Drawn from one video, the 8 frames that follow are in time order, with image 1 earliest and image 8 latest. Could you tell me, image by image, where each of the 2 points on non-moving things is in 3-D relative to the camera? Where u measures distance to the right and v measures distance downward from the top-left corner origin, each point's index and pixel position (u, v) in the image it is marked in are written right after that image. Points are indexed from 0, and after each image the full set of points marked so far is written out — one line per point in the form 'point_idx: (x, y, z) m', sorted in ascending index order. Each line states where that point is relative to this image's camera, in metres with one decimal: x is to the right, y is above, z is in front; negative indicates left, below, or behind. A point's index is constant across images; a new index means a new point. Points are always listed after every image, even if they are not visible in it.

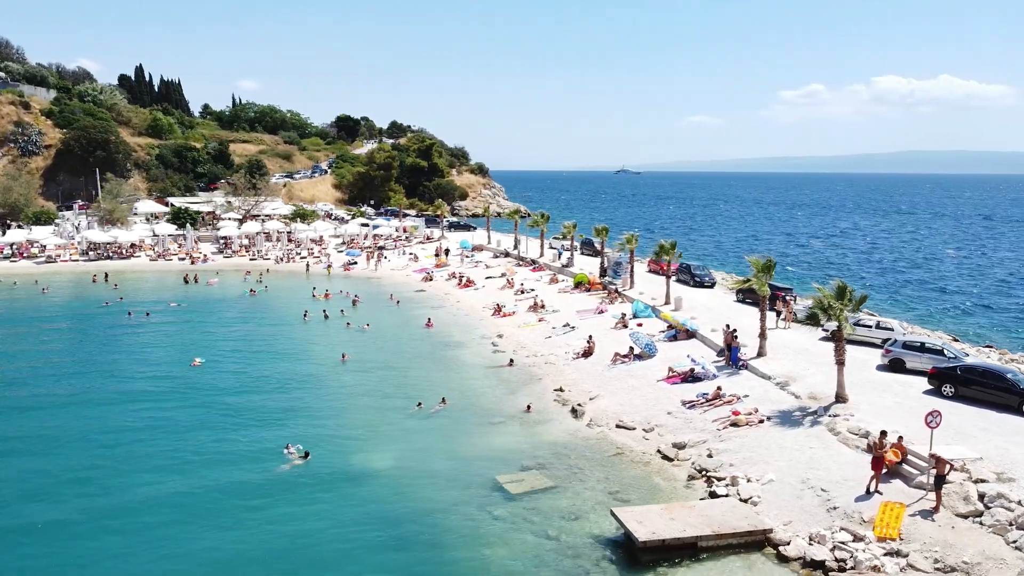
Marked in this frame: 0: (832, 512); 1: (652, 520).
0: (+8.2, -5.8, +18.1) m
1: (+3.5, -5.7, +17.4) m
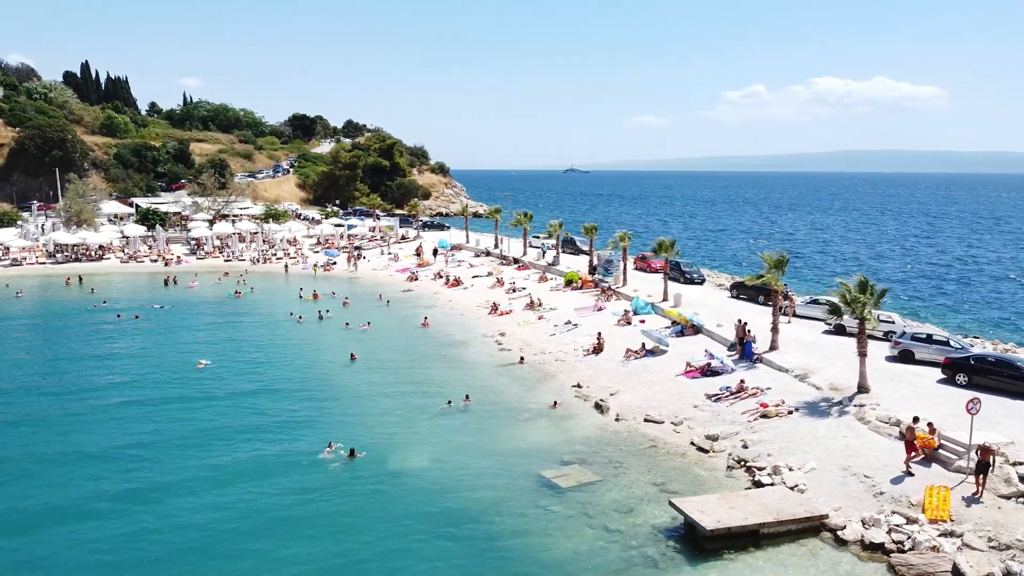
0: (+9.8, -5.6, +18.8) m
1: (+5.2, -5.6, +17.8) m
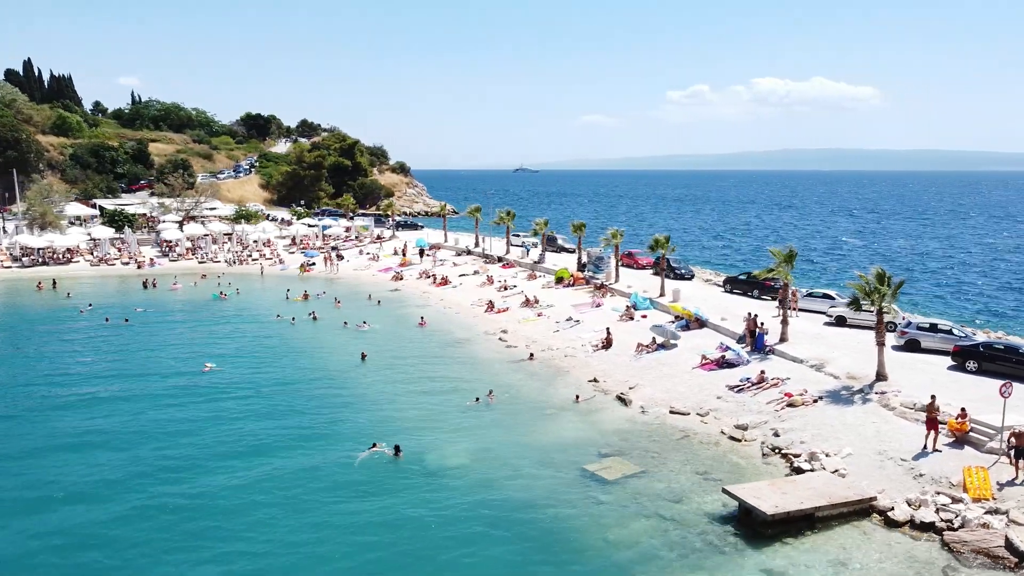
0: (+11.3, -5.3, +19.5) m
1: (+6.7, -5.4, +18.3) m
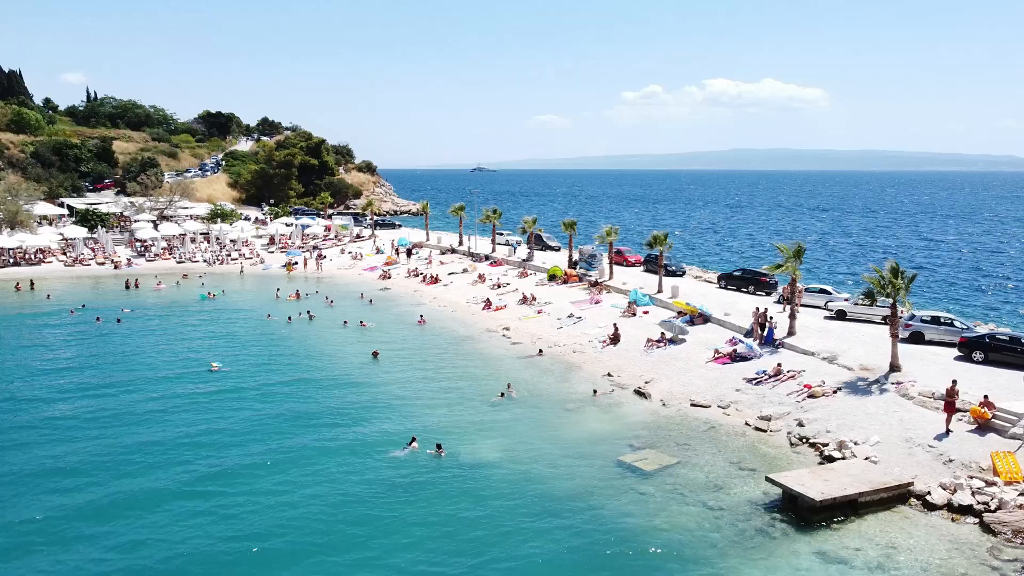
0: (+12.6, -5.1, +20.2) m
1: (+8.1, -5.2, +18.8) m
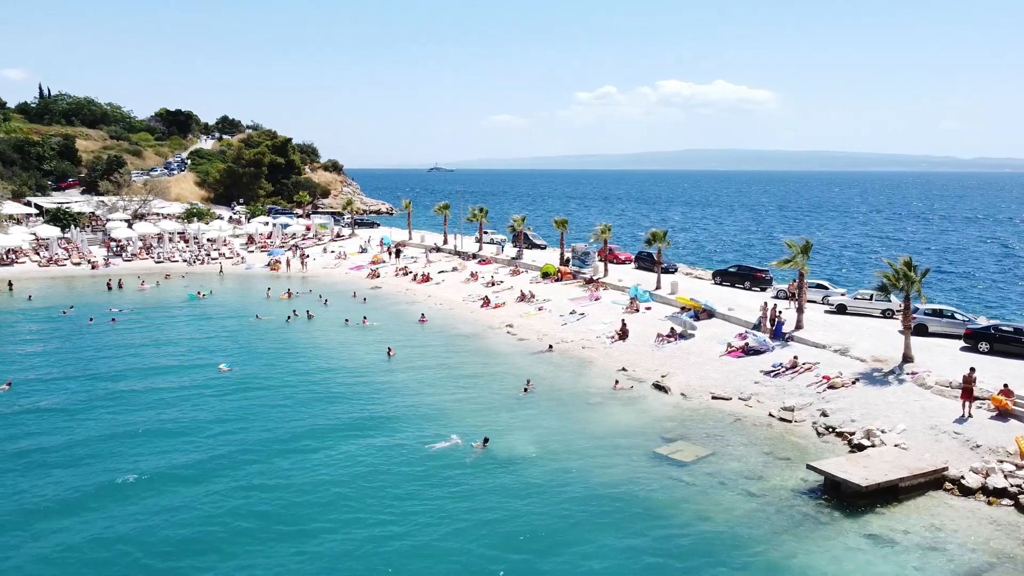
0: (+13.9, -4.8, +21.0) m
1: (+9.4, -5.0, +19.4) m
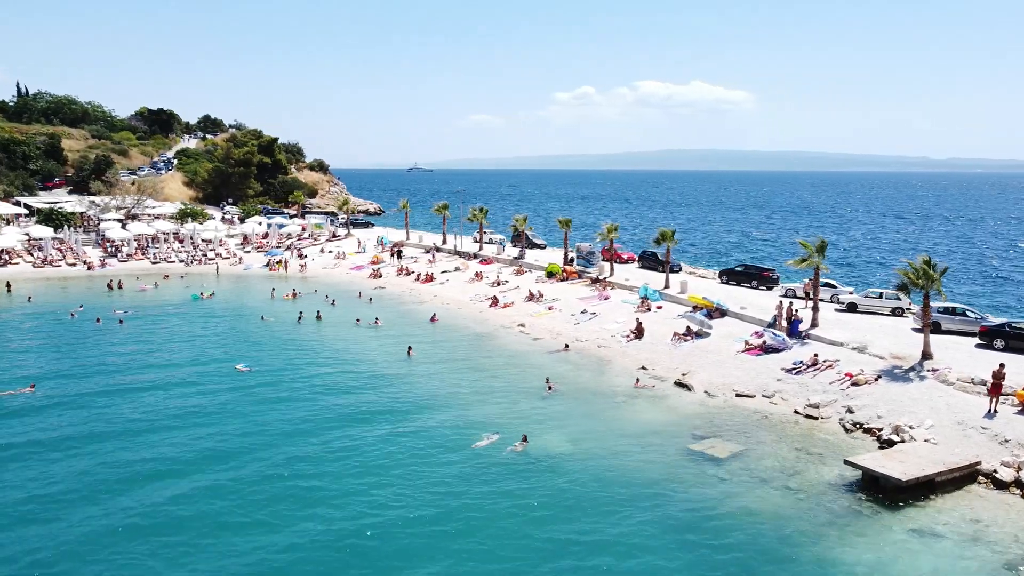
0: (+15.1, -4.8, +21.5) m
1: (+10.7, -4.9, +19.8) m
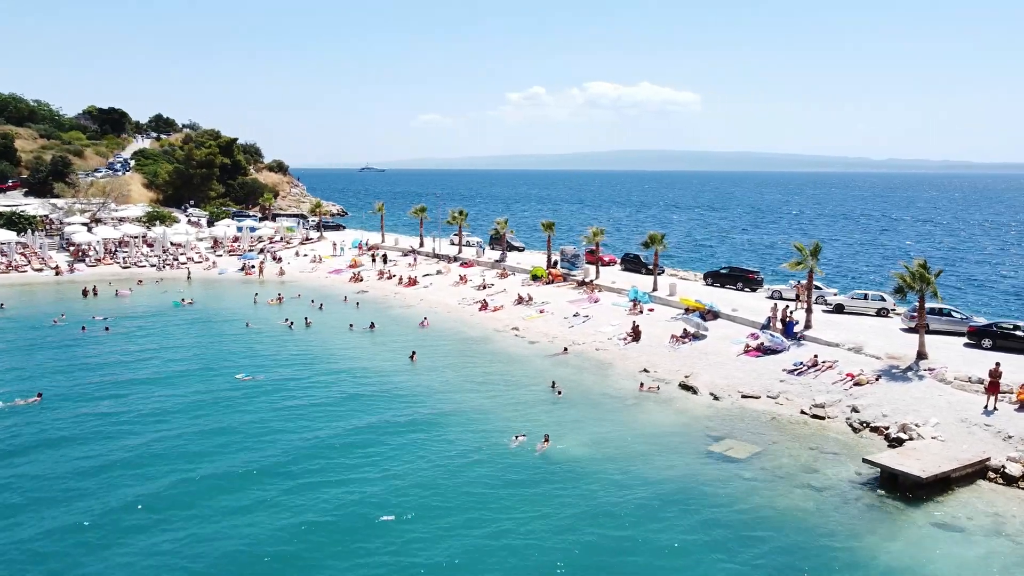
0: (+15.9, -4.9, +22.5) m
1: (+11.6, -5.0, +20.6) m
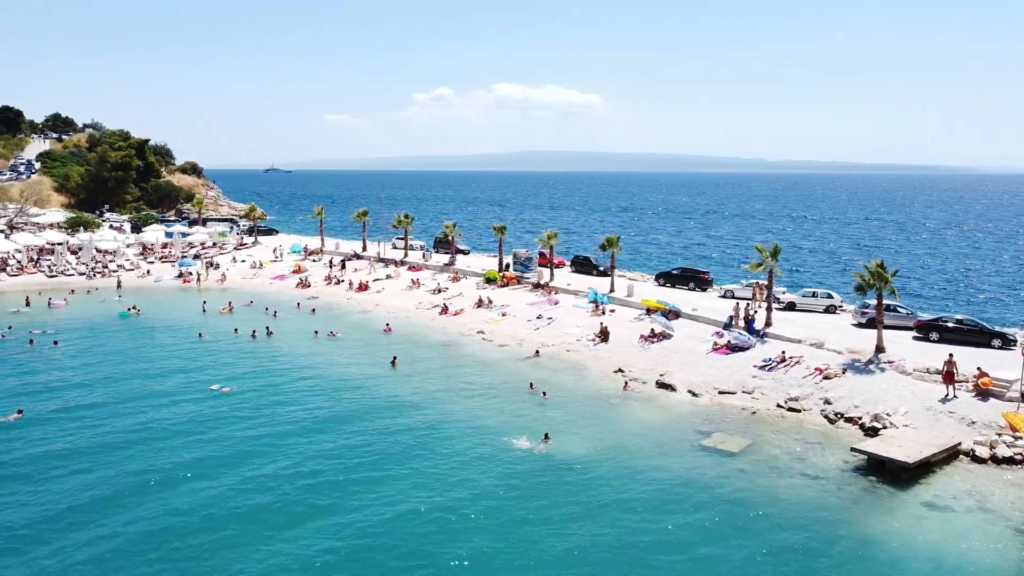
0: (+16.0, -4.8, +24.4) m
1: (+11.9, -5.0, +22.1) m
